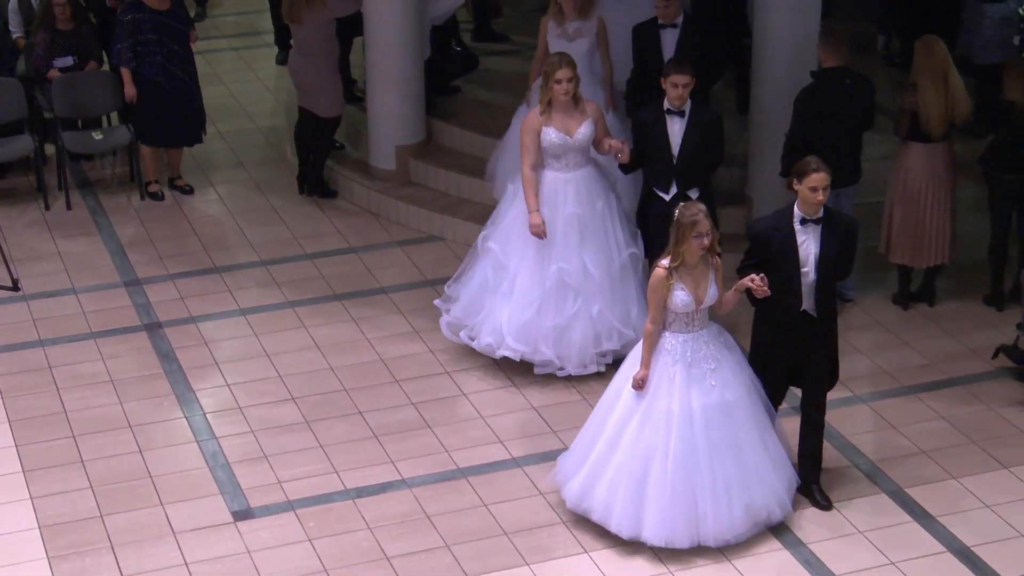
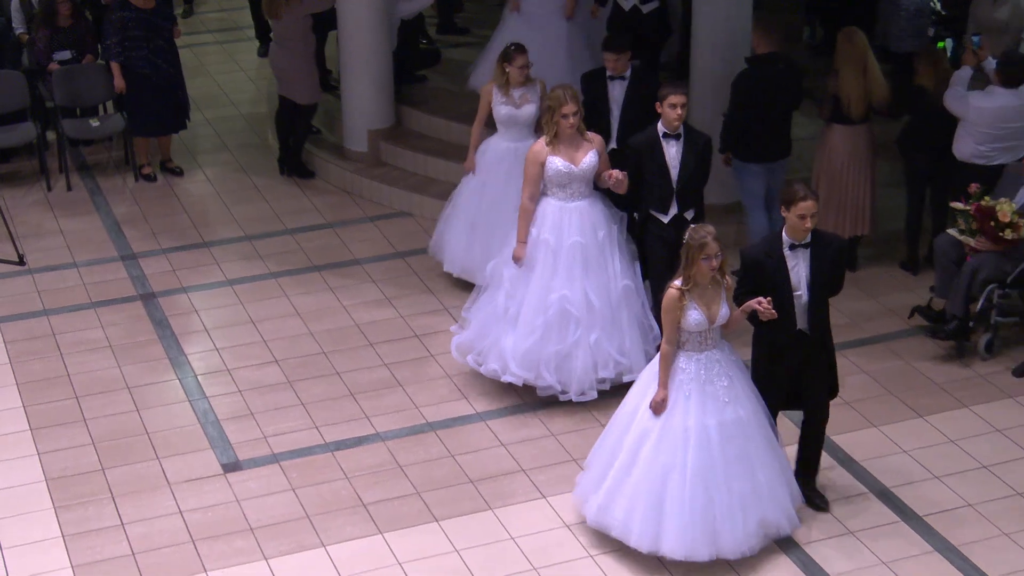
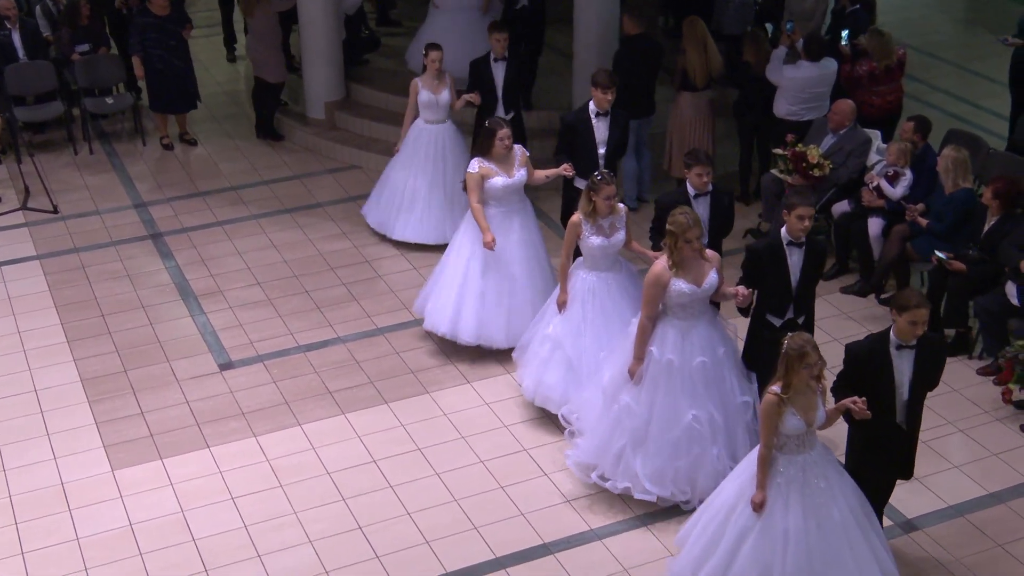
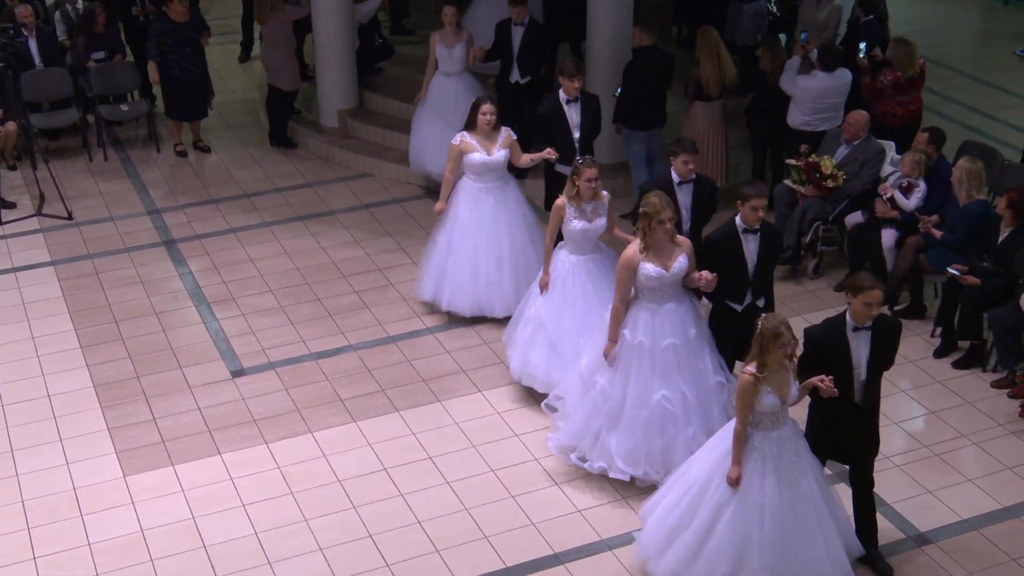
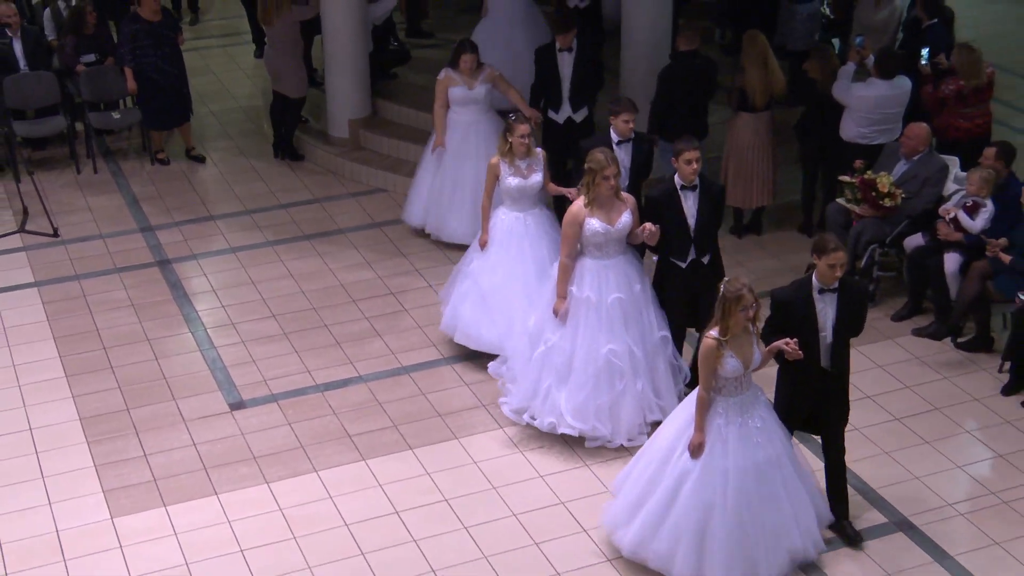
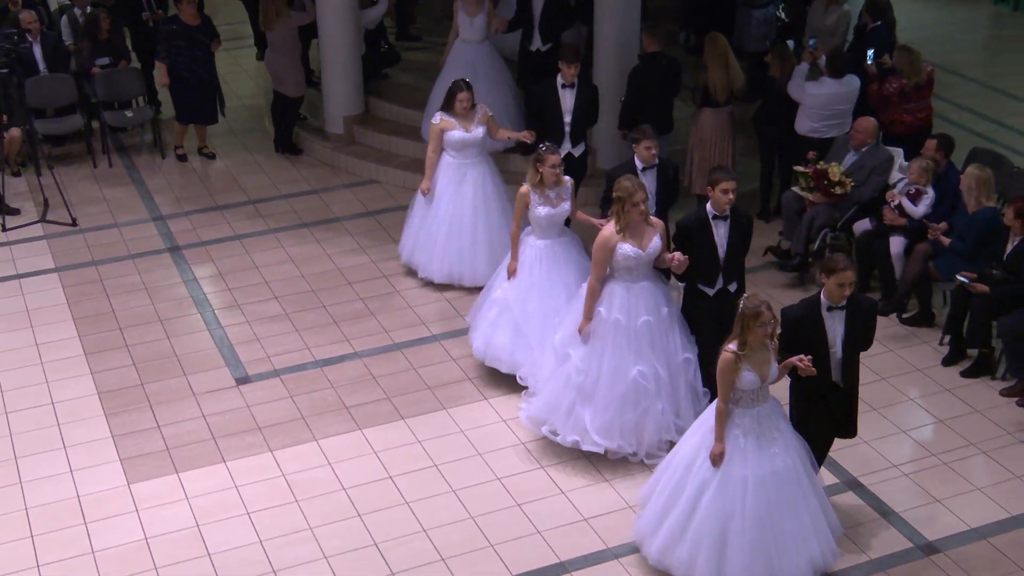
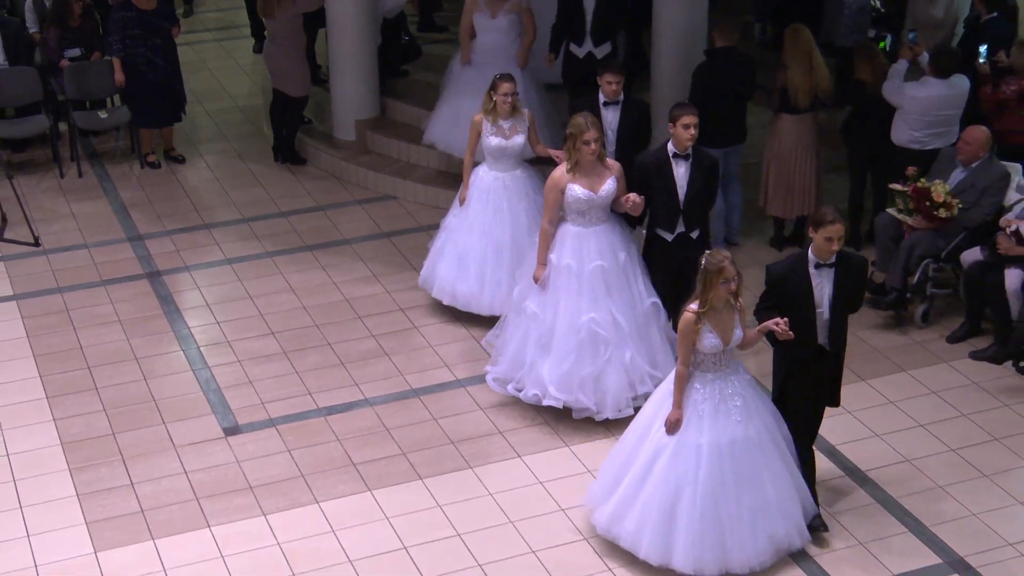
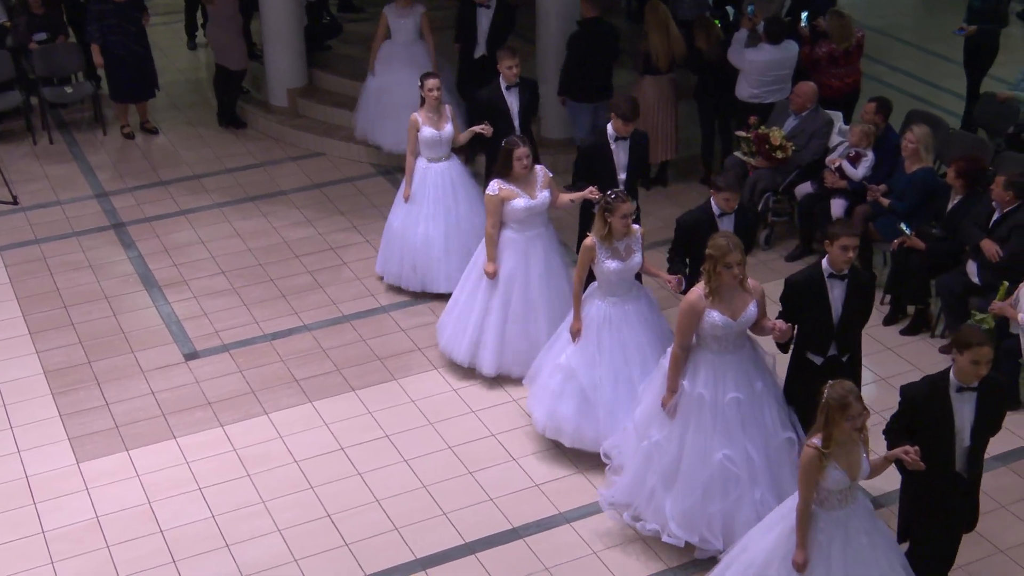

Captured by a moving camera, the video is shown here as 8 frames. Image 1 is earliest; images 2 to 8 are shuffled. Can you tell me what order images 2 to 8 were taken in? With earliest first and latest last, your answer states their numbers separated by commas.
2, 7, 5, 6, 4, 3, 8
